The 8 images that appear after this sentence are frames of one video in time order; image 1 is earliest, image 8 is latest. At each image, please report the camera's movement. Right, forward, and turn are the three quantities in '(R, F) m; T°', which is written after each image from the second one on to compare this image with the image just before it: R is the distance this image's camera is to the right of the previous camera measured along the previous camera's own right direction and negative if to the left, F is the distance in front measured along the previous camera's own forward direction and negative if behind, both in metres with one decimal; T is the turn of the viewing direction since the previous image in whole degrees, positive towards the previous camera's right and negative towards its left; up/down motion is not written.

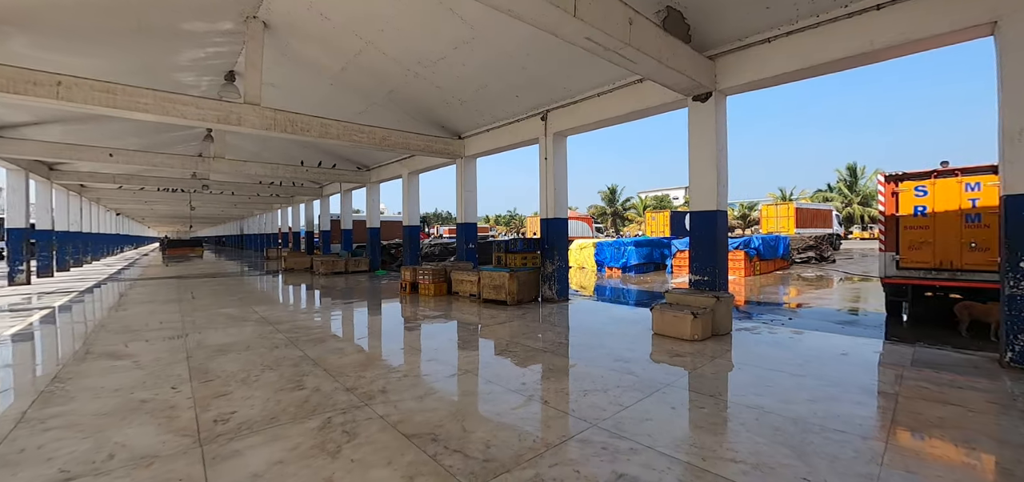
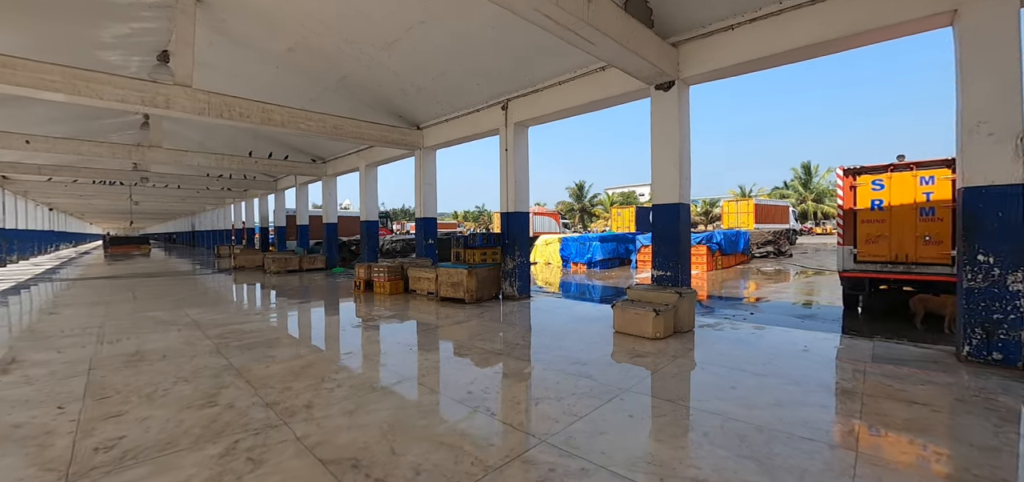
(+0.2, +0.3) m; +4°
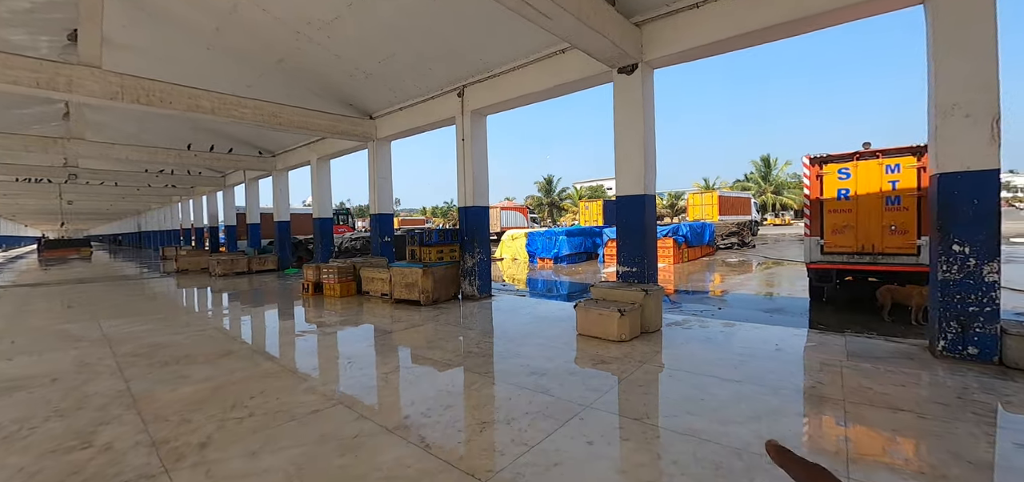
(+0.2, +0.4) m; +4°
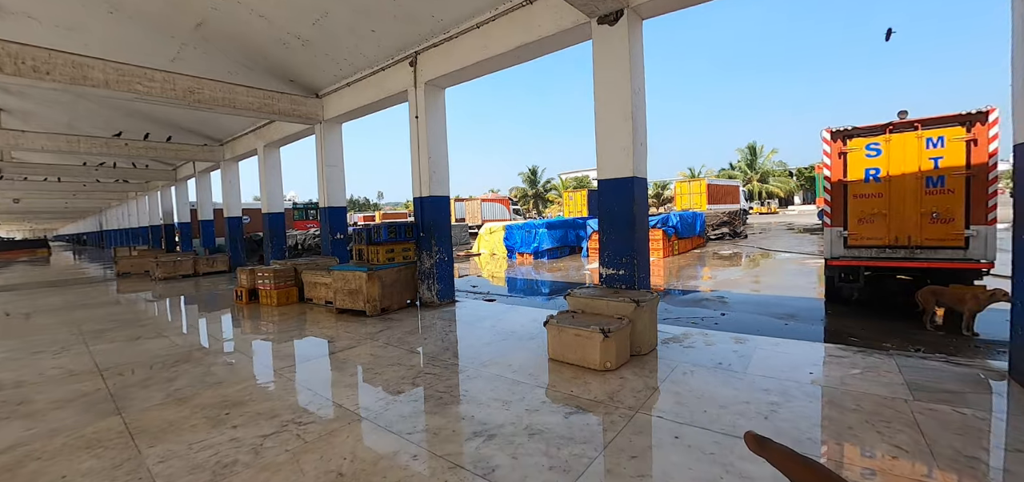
(+0.3, +1.0) m; +2°
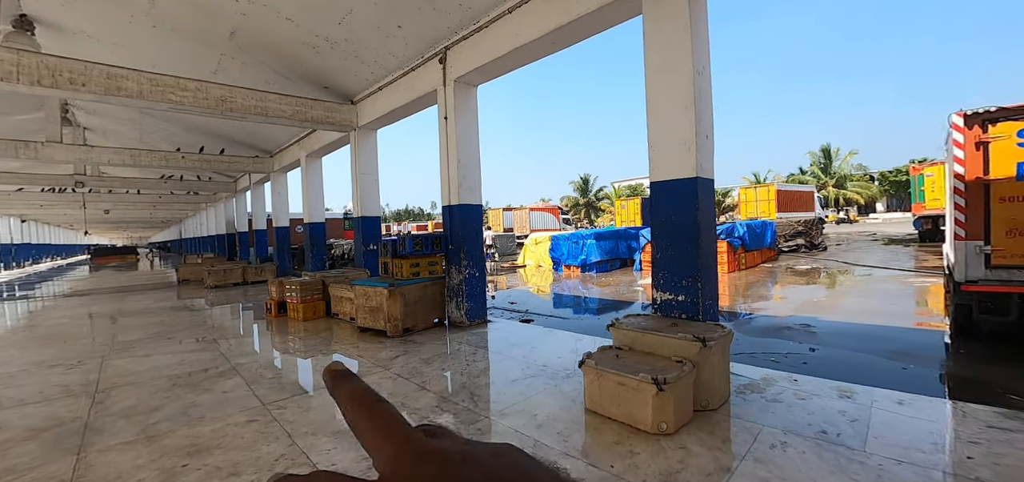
(+0.2, +0.7) m; -7°
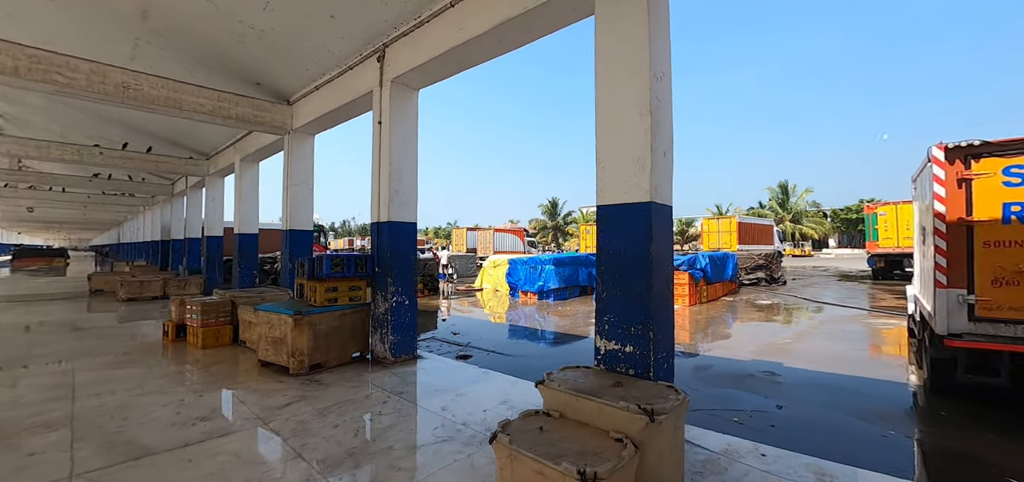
(+0.3, +0.6) m; +4°
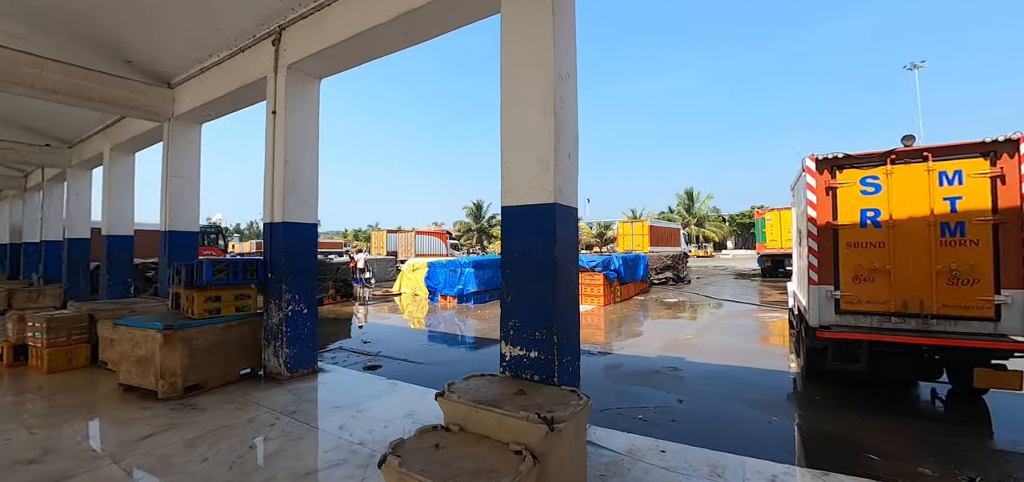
(+0.2, +0.1) m; +10°
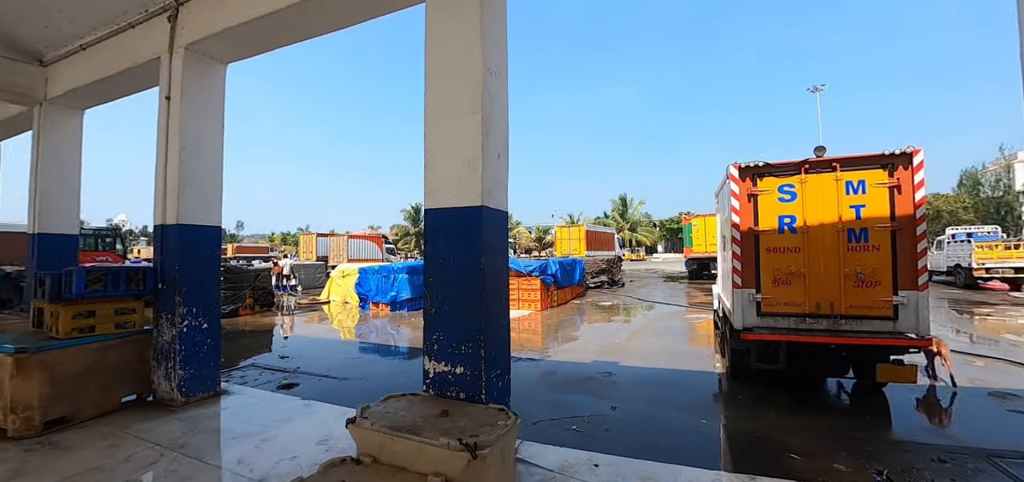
(+0.1, +0.2) m; +8°
